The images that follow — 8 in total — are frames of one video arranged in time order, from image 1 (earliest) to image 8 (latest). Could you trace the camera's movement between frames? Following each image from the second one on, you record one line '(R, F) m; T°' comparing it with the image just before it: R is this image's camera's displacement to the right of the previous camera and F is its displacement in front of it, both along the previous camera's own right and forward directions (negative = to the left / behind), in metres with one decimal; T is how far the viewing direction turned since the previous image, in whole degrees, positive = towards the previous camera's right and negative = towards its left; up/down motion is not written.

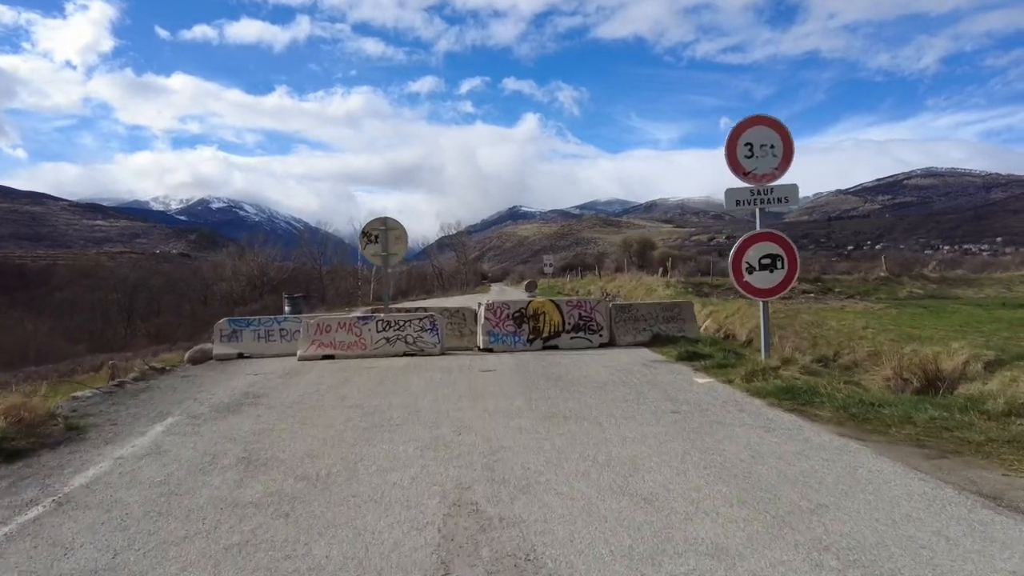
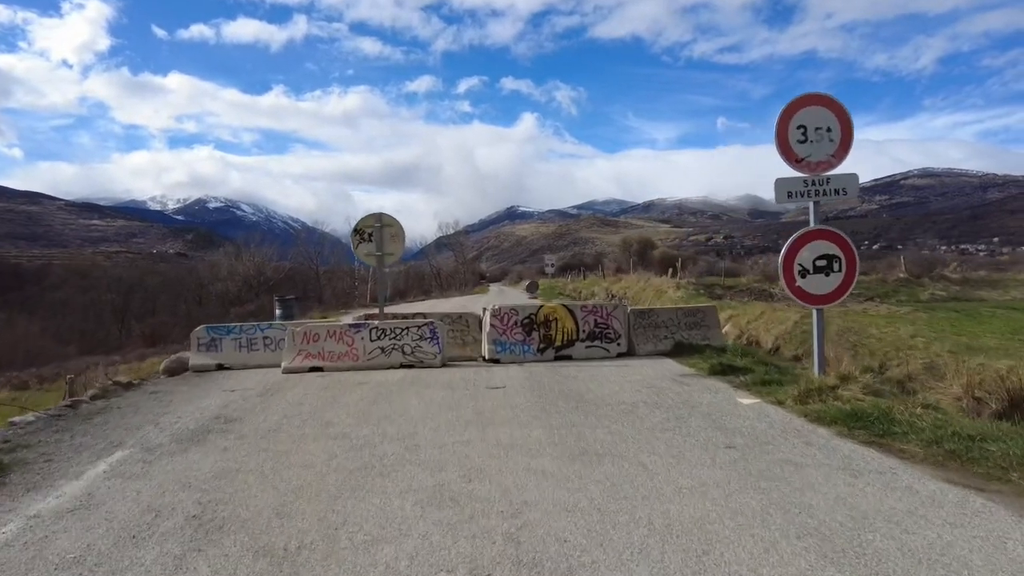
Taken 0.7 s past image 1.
(-0.2, +1.5) m; 0°
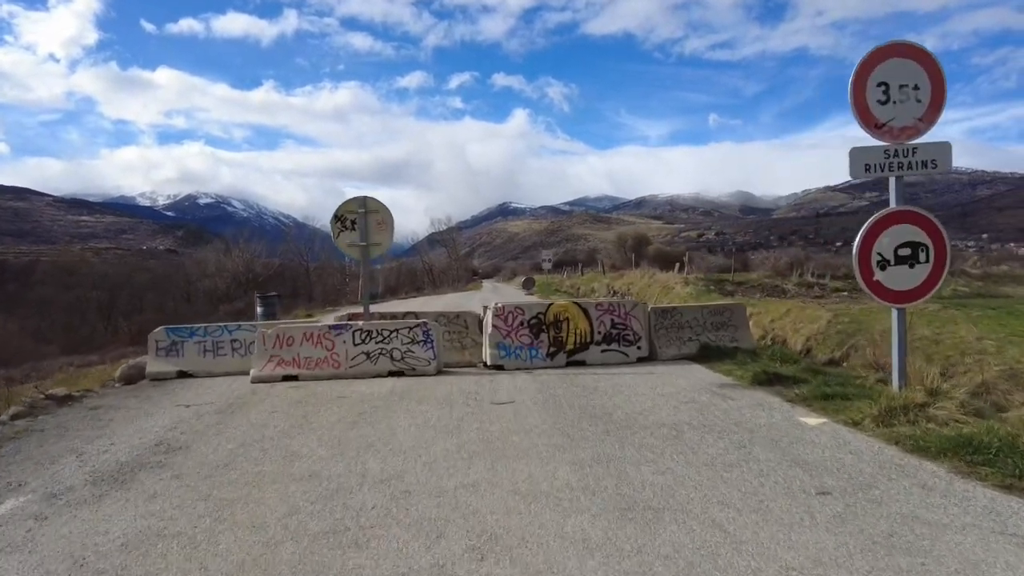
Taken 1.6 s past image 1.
(-0.2, +1.8) m; +1°
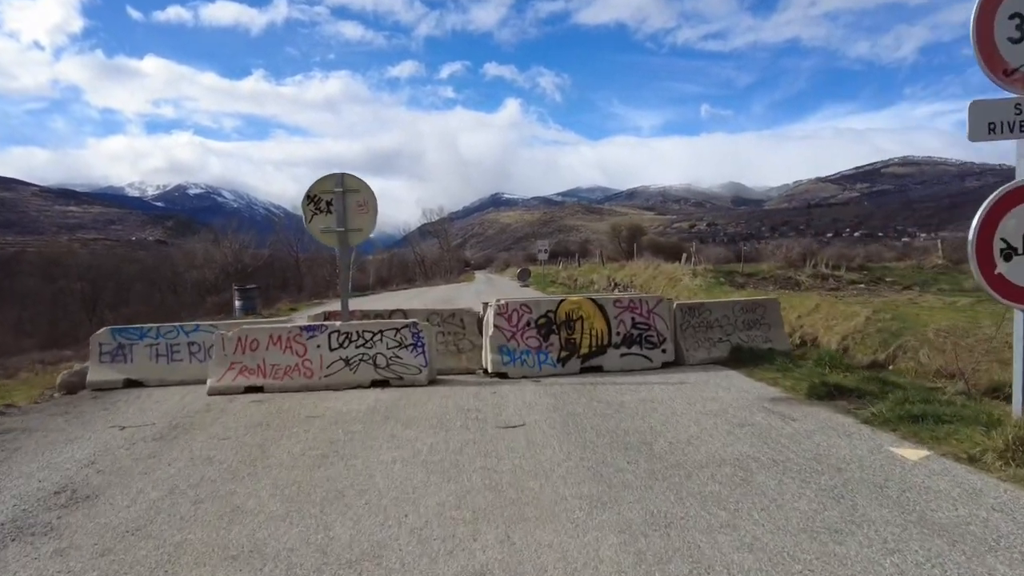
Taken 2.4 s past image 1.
(-0.2, +1.8) m; +1°
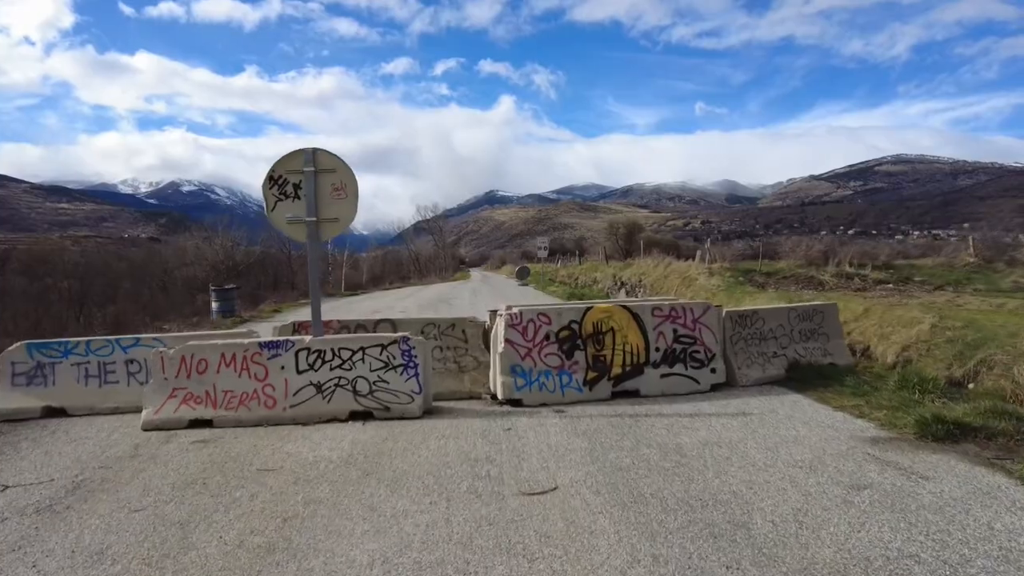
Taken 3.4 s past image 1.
(-0.3, +2.0) m; +1°
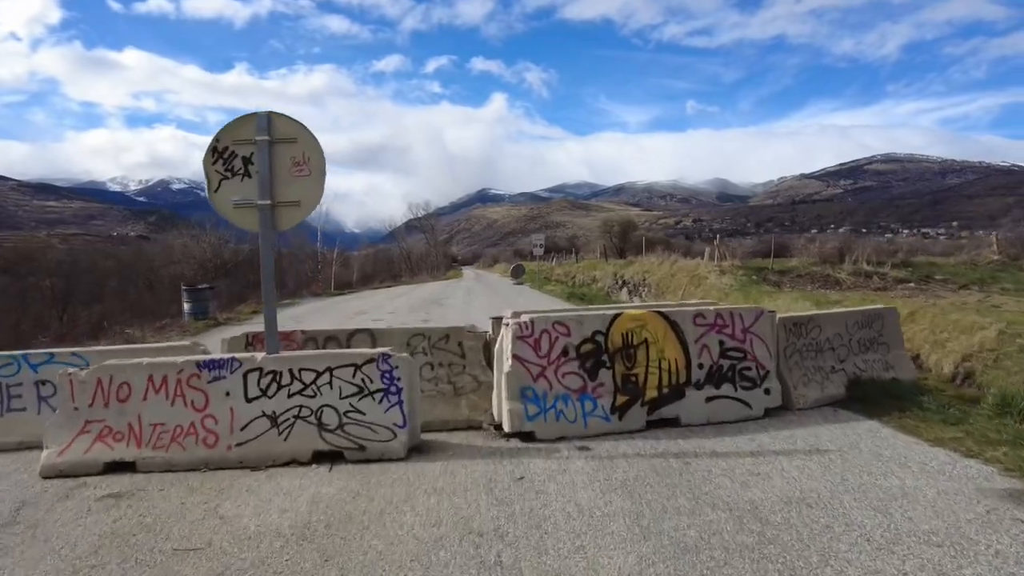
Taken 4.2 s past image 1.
(-0.2, +1.7) m; +1°
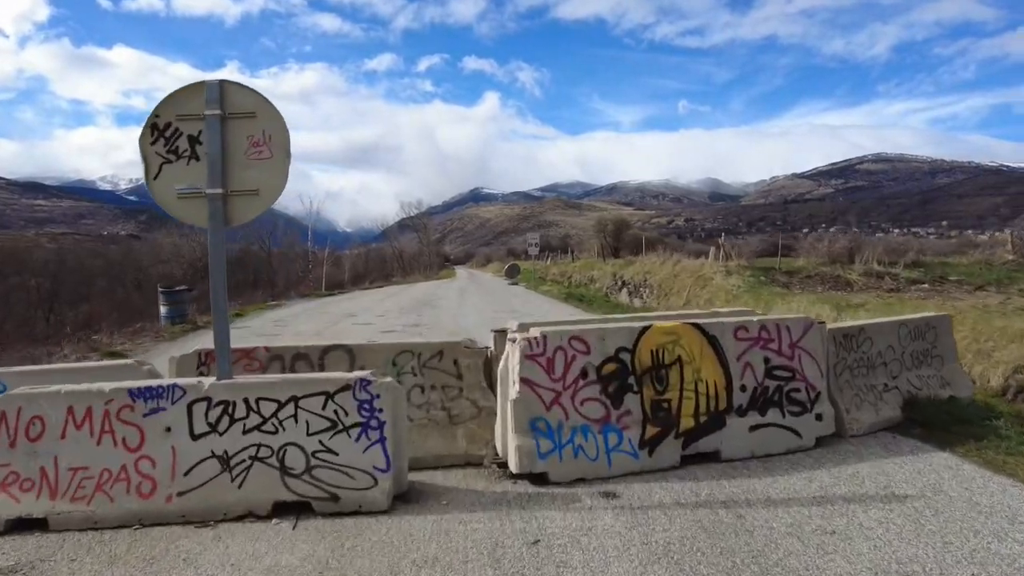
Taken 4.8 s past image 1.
(-0.1, +1.1) m; +1°
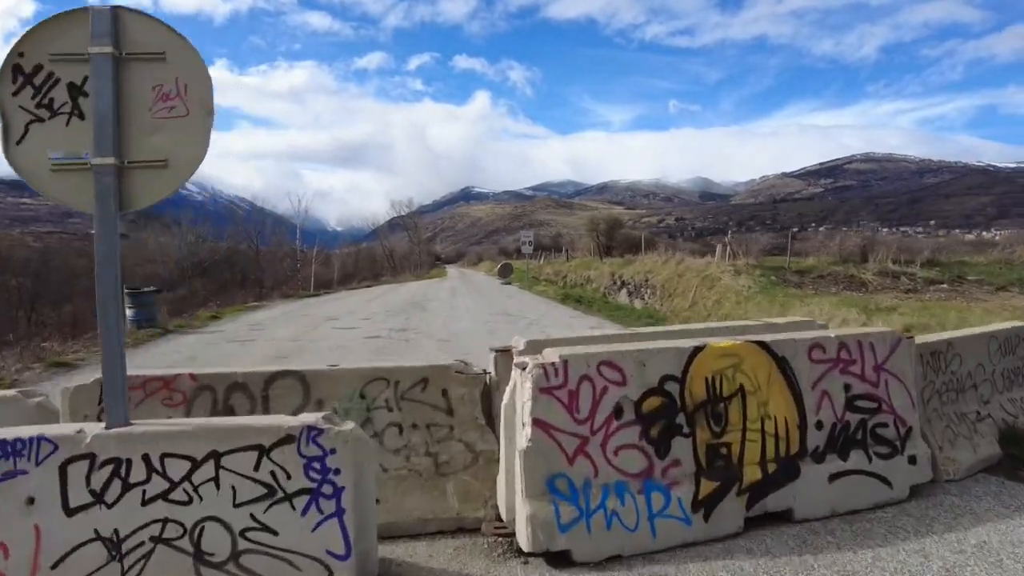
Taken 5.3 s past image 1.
(-0.1, +1.4) m; +1°
